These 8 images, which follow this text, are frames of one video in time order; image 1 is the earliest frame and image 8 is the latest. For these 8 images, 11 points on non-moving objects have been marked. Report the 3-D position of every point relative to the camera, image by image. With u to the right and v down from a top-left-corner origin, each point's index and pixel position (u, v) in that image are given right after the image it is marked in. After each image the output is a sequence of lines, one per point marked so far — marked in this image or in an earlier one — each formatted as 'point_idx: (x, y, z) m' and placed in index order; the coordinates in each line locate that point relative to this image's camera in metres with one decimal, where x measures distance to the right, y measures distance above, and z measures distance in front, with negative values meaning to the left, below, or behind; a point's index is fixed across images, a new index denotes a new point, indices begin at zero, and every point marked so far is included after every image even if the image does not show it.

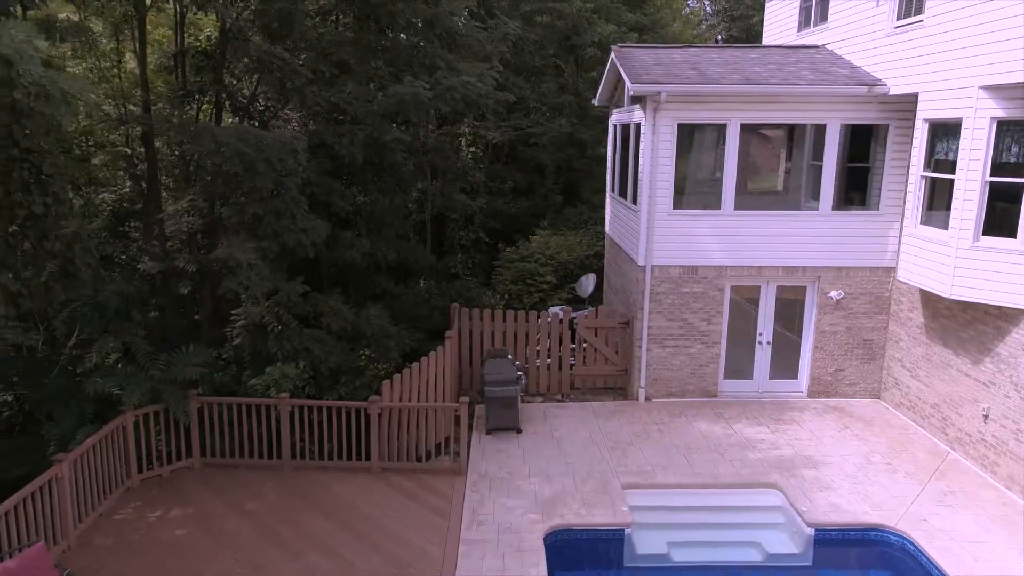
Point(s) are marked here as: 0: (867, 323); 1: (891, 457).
0: (+6.1, -0.6, +12.4) m
1: (+5.5, -2.5, +10.4) m
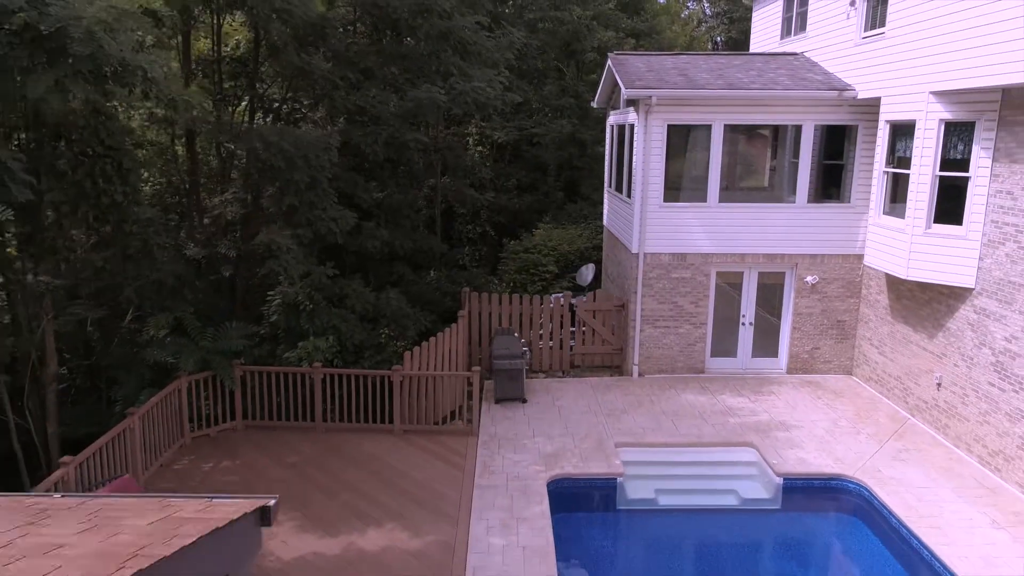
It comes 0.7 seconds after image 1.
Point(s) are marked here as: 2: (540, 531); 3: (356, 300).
0: (+6.3, -0.3, +13.6) m
1: (+5.6, -2.2, +11.6) m
2: (+0.3, -2.9, +8.6) m
3: (-2.7, -0.2, +12.5) m
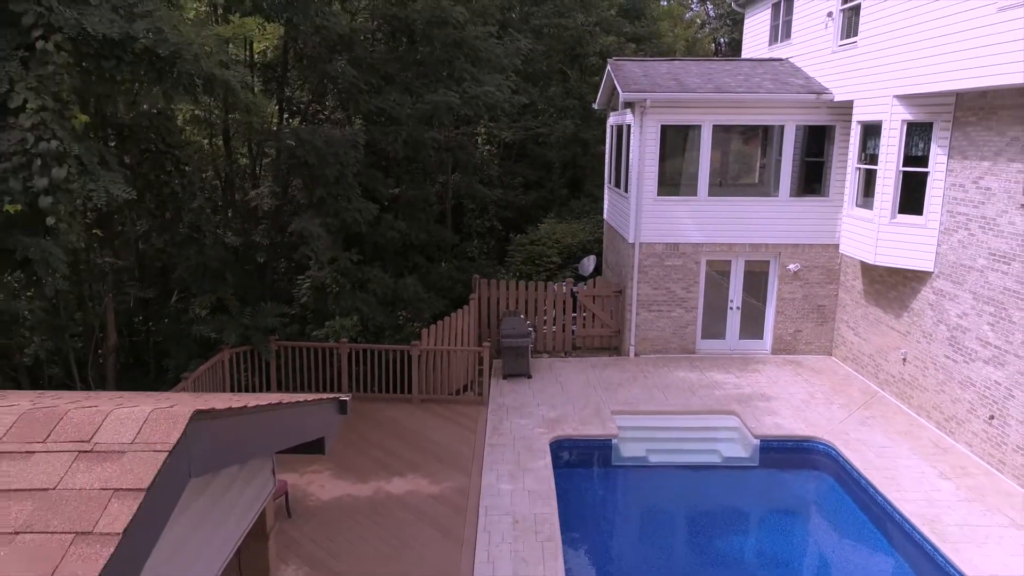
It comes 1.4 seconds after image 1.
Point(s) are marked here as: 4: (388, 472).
0: (+6.4, -0.1, +14.8) m
1: (+5.7, -1.9, +12.8) m
2: (+0.4, -2.6, +9.8) m
3: (-2.6, +0.1, +13.7) m
4: (-1.7, -2.5, +9.9) m
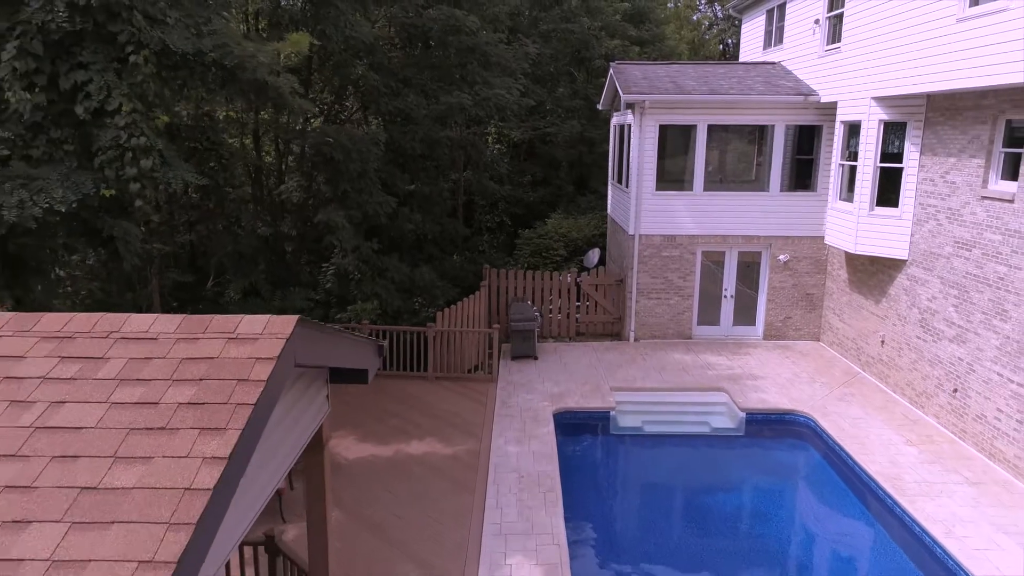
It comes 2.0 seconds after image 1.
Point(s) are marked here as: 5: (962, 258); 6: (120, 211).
0: (+6.6, +0.2, +15.8) m
1: (+5.8, -1.7, +13.8) m
2: (+0.5, -2.4, +10.9) m
3: (-2.4, +0.3, +14.8) m
4: (-1.6, -2.3, +11.0) m
5: (+6.9, +0.5, +11.0) m
6: (-4.5, +0.9, +8.4) m
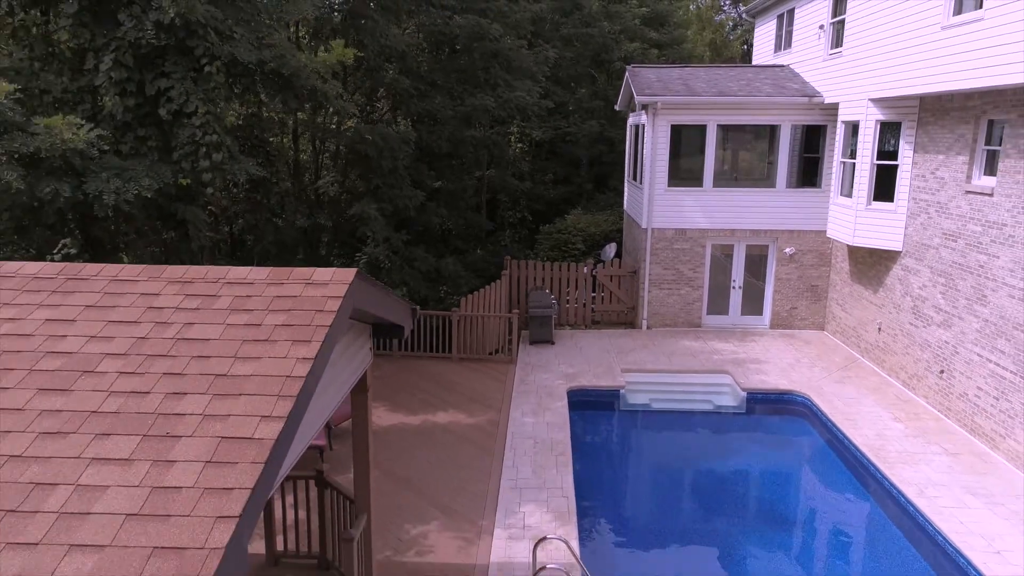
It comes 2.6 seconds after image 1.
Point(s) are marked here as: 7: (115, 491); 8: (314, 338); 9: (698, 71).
0: (+7.0, +0.3, +16.7) m
1: (+6.2, -1.5, +14.7) m
2: (+0.8, -2.1, +11.9) m
3: (-2.0, +0.6, +16.0) m
4: (-1.3, -2.0, +12.1) m
5: (+7.2, +0.6, +11.8) m
6: (-4.3, +1.2, +9.6) m
7: (-1.6, -0.8, +2.9) m
8: (-1.1, -0.3, +3.8) m
9: (+4.5, +5.3, +17.5) m
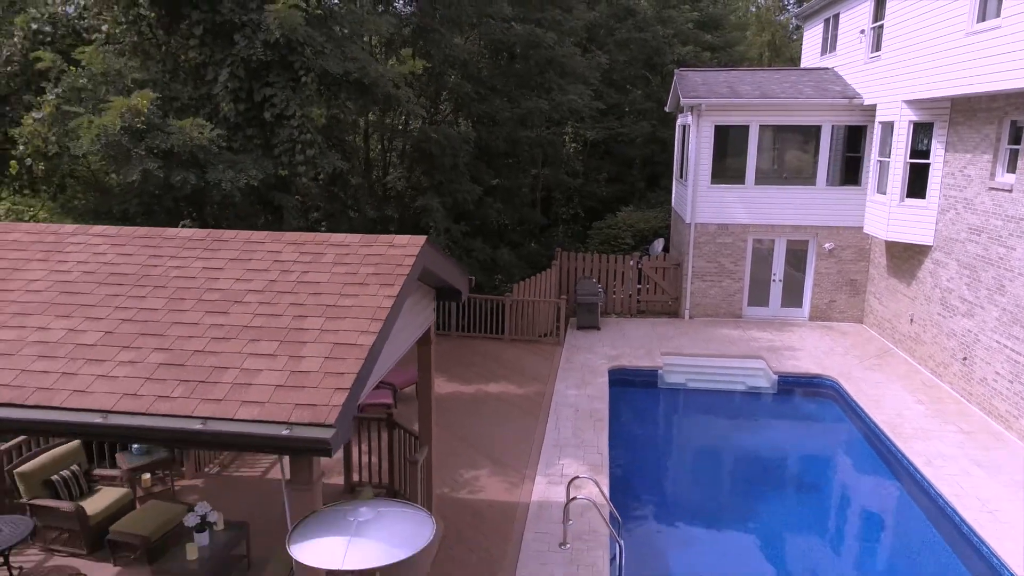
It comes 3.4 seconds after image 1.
0: (+8.2, +0.5, +17.3) m
1: (+7.3, -1.3, +15.4) m
2: (+1.6, -1.9, +13.1) m
3: (-0.8, +0.9, +17.4) m
4: (-0.5, -1.7, +13.5) m
5: (+8.0, +0.8, +12.5) m
6: (-3.6, +1.6, +11.2) m
7: (-1.5, -0.5, +4.4) m
8: (-0.8, 0.0, +5.2) m
9: (+5.9, +5.5, +18.3) m
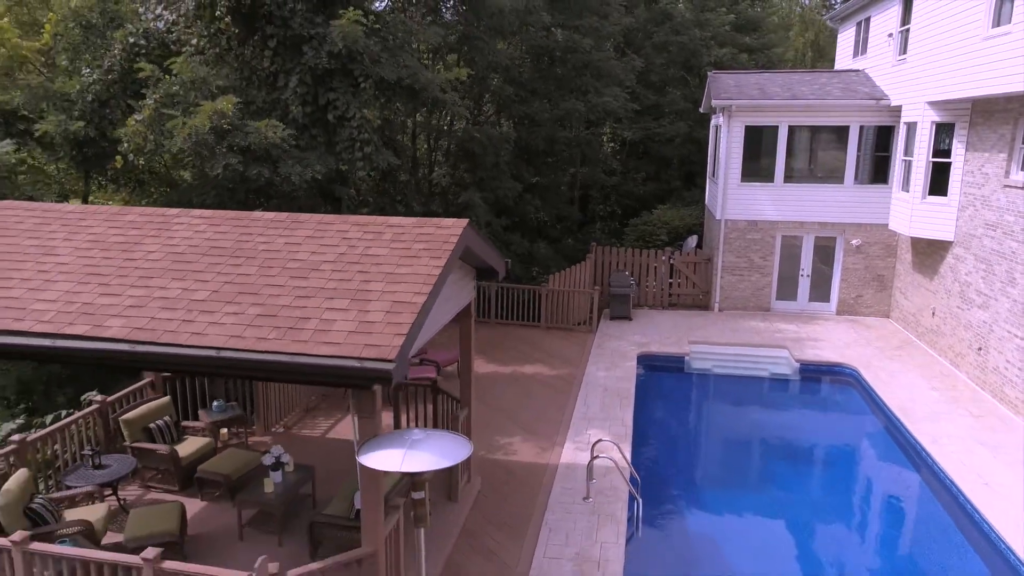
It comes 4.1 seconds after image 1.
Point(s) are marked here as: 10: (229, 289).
0: (+9.2, +0.6, +17.9) m
1: (+8.0, -1.2, +16.0) m
2: (+2.3, -1.7, +14.0) m
3: (+0.2, +1.1, +18.4) m
4: (+0.2, -1.5, +14.5) m
5: (+8.7, +0.9, +13.0) m
6: (-3.0, +1.8, +12.4) m
7: (-1.3, -0.3, +5.5) m
8: (-0.6, +0.3, +6.3) m
9: (+7.0, +5.6, +19.0) m
10: (-2.4, 0.0, +6.0) m
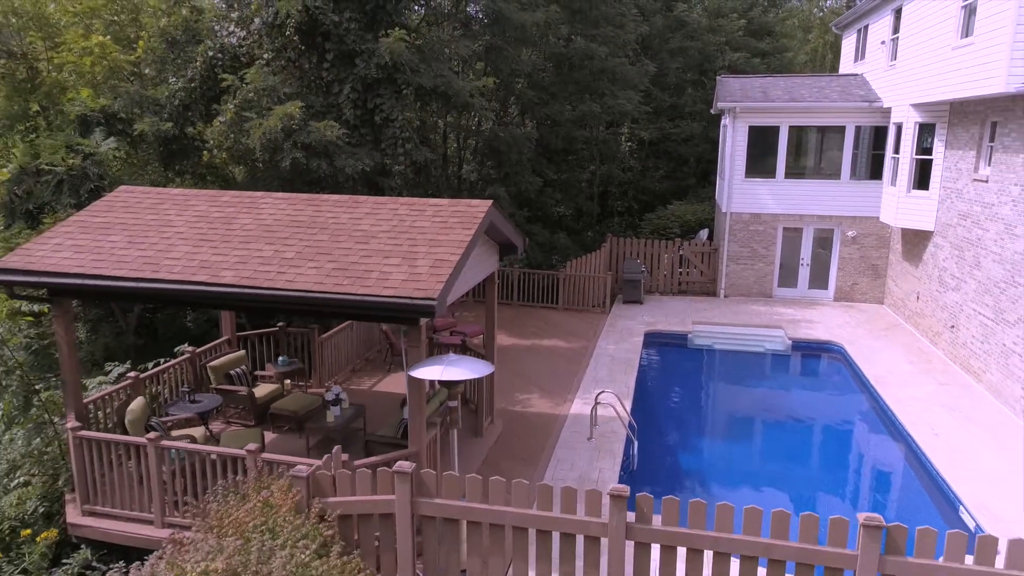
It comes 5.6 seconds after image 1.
0: (+9.7, +0.9, +19.3) m
1: (+8.5, -0.9, +17.5) m
2: (+2.7, -1.3, +15.7) m
3: (+0.8, +1.5, +20.2) m
4: (+0.7, -1.1, +16.3) m
5: (+9.1, +1.2, +14.5) m
6: (-2.6, +2.2, +14.3) m
7: (-1.2, +0.1, +7.3) m
8: (-0.4, +0.7, +8.0) m
9: (+7.6, +5.9, +20.5) m
10: (-2.2, +0.4, +7.8) m
